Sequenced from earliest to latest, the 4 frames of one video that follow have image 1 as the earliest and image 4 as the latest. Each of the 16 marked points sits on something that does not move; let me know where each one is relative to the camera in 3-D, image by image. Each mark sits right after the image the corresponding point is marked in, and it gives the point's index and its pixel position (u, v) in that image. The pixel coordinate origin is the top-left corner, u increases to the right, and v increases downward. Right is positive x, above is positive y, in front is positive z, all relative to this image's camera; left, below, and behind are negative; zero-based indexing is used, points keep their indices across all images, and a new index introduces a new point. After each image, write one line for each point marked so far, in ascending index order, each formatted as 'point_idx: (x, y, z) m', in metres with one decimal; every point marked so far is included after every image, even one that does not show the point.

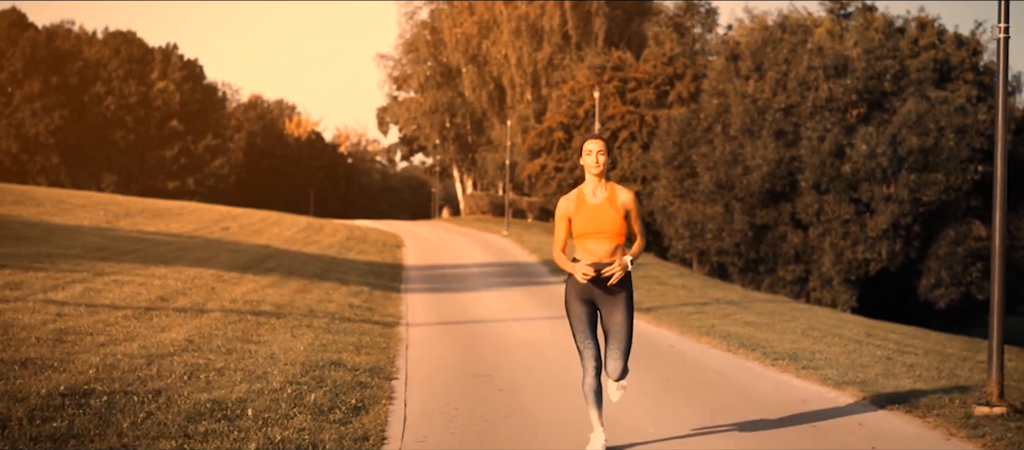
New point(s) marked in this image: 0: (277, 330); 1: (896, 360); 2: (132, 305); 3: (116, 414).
0: (-2.8, -1.3, +12.1) m
1: (+4.6, -1.6, +11.8) m
2: (-4.8, -1.0, +12.7) m
3: (-2.5, -1.2, +6.6) m
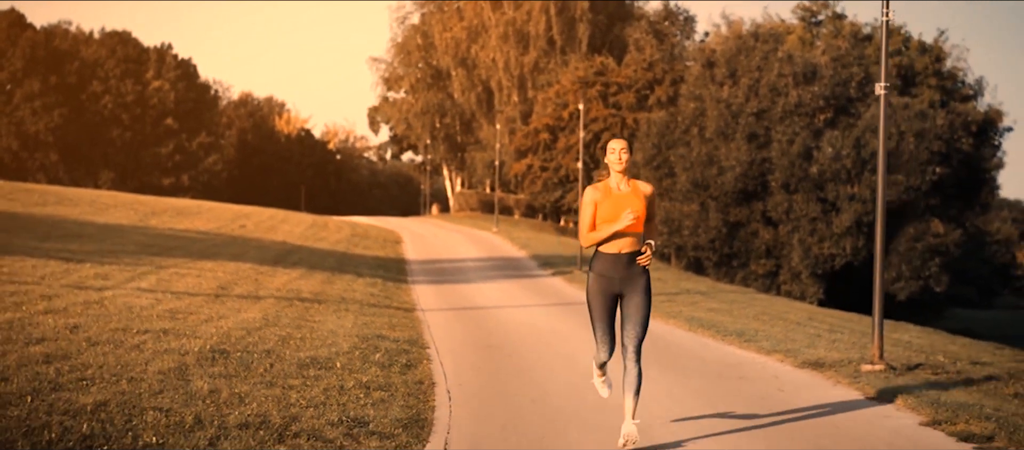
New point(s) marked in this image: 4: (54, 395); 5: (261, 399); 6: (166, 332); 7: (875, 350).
0: (-2.8, -1.3, +14.9) m
1: (+4.7, -1.6, +14.7) m
2: (-4.8, -1.0, +15.5) m
3: (-2.4, -1.3, +9.4) m
4: (-3.2, -1.2, +7.0) m
5: (-1.9, -1.3, +7.8) m
6: (-3.7, -1.1, +10.7) m
7: (+4.1, -1.4, +11.2) m
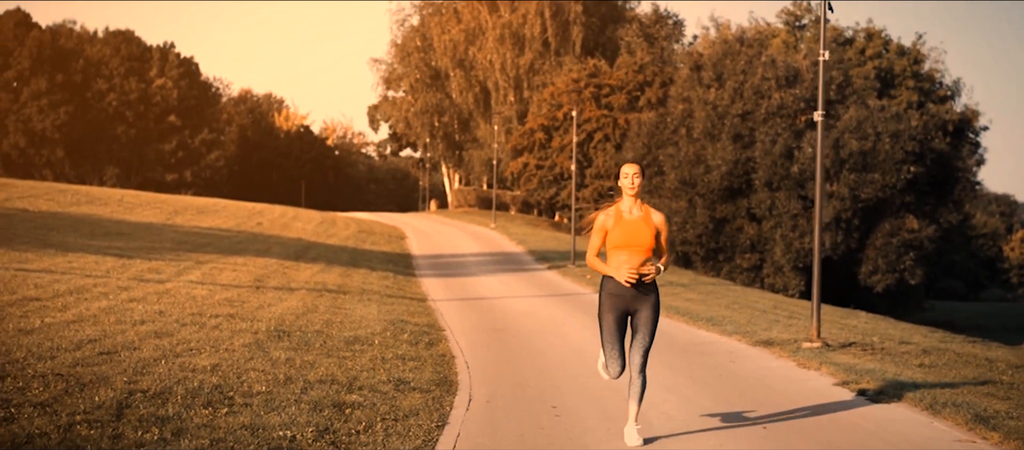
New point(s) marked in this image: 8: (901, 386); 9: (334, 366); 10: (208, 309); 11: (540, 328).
0: (-2.8, -1.3, +17.3) m
1: (+4.7, -1.6, +17.1) m
2: (-4.8, -1.0, +17.8) m
3: (-2.4, -1.3, +11.7) m
4: (-3.1, -1.2, +9.3) m
5: (-1.9, -1.4, +10.1) m
6: (-3.6, -1.2, +13.0) m
7: (+4.1, -1.4, +13.6) m
8: (+4.0, -1.7, +10.3) m
9: (-1.8, -1.4, +10.1) m
10: (-4.0, -1.1, +13.4) m
11: (+0.4, -1.6, +15.5) m
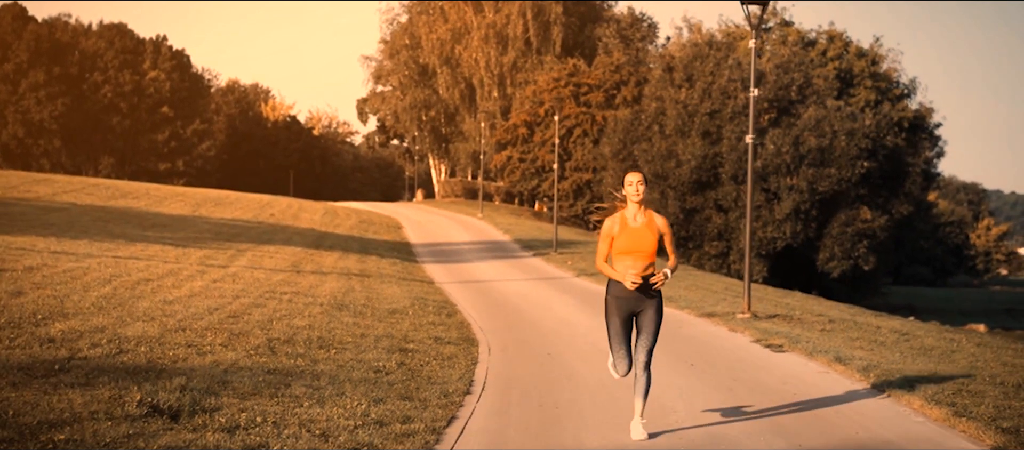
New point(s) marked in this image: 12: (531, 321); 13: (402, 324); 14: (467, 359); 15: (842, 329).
0: (-2.9, -1.2, +21.0) m
1: (+4.6, -1.6, +21.0) m
2: (-4.9, -0.9, +21.5) m
3: (-2.3, -1.3, +15.5) m
4: (-3.0, -1.3, +13.1) m
5: (-1.8, -1.4, +13.9) m
6: (-3.6, -1.1, +16.8) m
7: (+4.1, -1.4, +17.5) m
8: (+4.1, -1.7, +14.2) m
9: (-1.7, -1.4, +13.9) m
10: (-4.0, -1.1, +17.1) m
11: (+0.4, -1.5, +19.4) m
12: (+0.3, -1.6, +16.7) m
13: (-1.6, -1.4, +14.3) m
14: (-0.5, -1.6, +12.1) m
15: (+5.3, -1.7, +16.2) m
